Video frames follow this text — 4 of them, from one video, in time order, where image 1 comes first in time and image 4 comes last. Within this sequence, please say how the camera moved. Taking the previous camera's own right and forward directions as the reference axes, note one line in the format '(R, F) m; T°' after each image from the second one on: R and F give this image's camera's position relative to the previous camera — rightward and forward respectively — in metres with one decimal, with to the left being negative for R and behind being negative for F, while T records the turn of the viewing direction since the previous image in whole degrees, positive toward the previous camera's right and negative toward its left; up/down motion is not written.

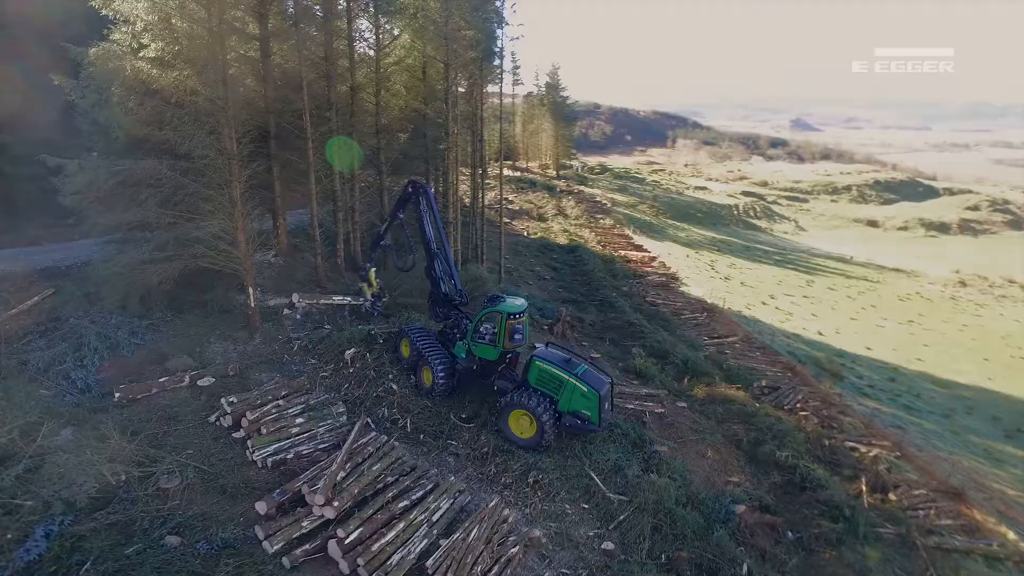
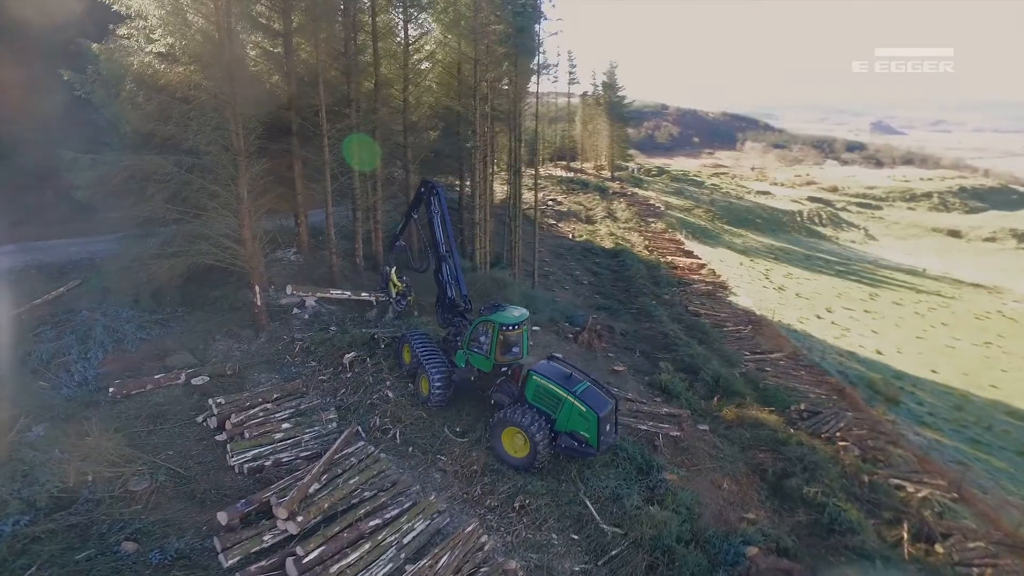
(+1.2, +0.9) m; -6°
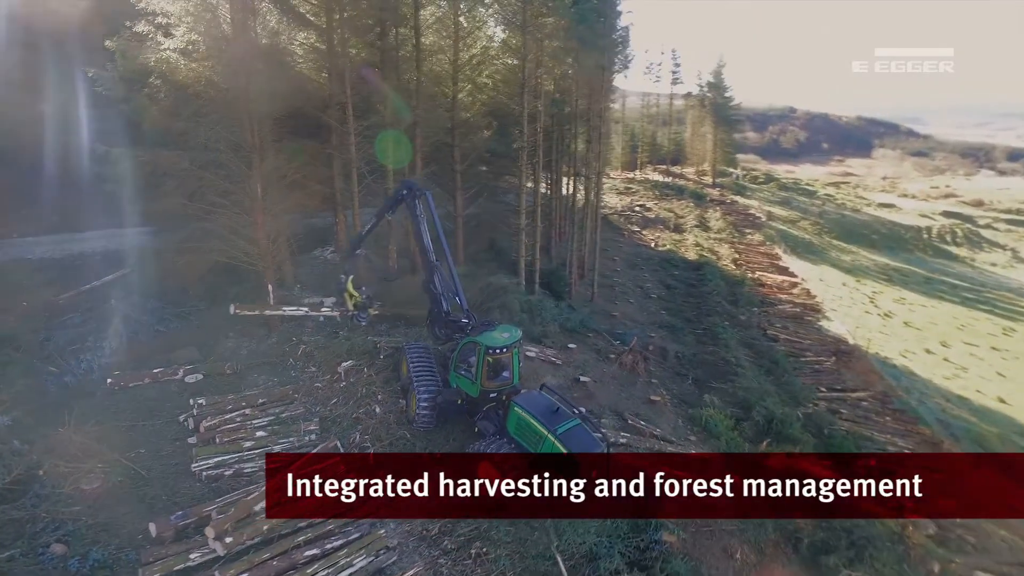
(+2.1, +1.5) m; -10°
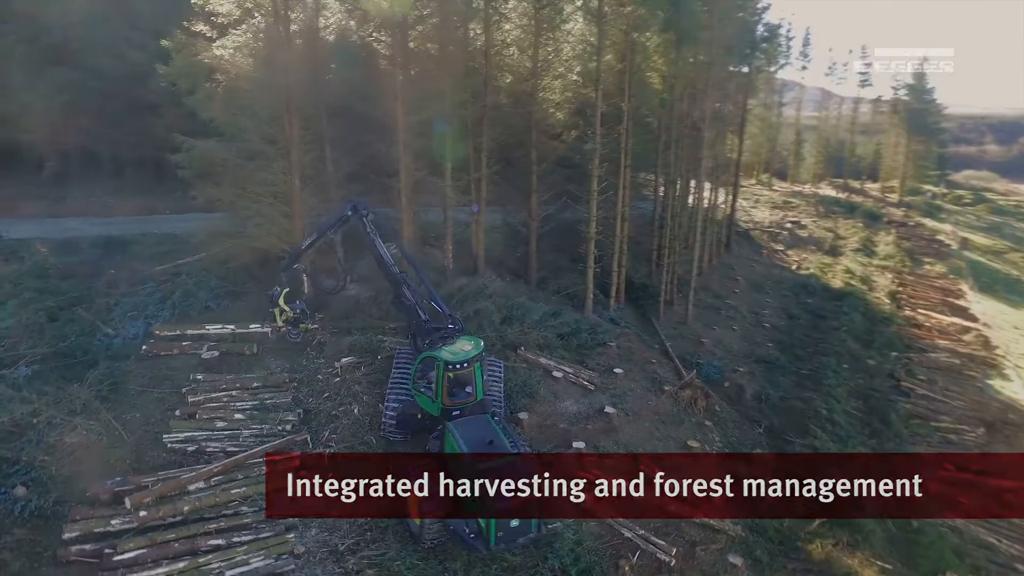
(+3.4, +1.6) m; -17°
